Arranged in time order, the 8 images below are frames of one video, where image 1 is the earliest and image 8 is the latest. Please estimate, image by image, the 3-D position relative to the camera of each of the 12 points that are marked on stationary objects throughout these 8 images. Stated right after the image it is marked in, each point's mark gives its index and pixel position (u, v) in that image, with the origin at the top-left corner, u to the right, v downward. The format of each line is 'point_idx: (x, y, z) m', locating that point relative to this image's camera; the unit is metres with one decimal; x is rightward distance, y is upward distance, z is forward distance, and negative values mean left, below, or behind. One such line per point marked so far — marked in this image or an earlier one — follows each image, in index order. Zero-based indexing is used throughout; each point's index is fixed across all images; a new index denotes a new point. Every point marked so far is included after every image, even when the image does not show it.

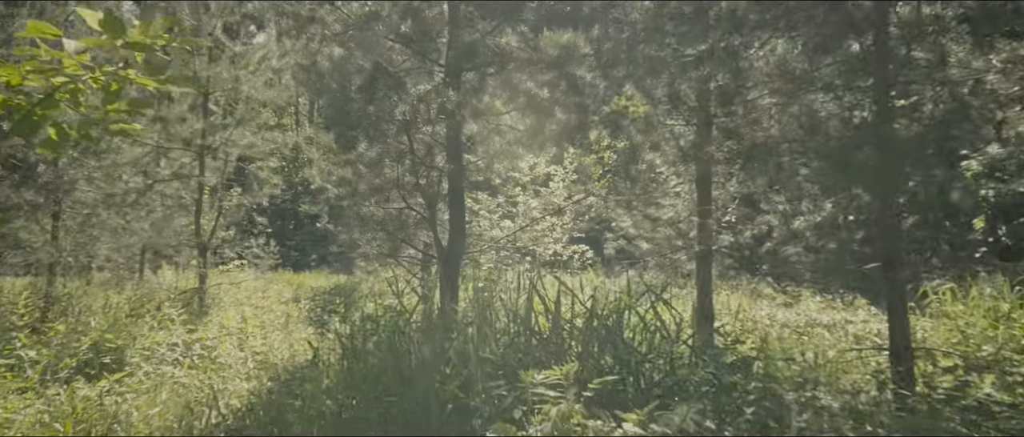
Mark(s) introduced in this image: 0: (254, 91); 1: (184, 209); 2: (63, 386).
0: (-3.4, +1.7, +9.3) m
1: (-4.3, +0.1, +9.3) m
2: (-3.5, -1.3, +5.6) m
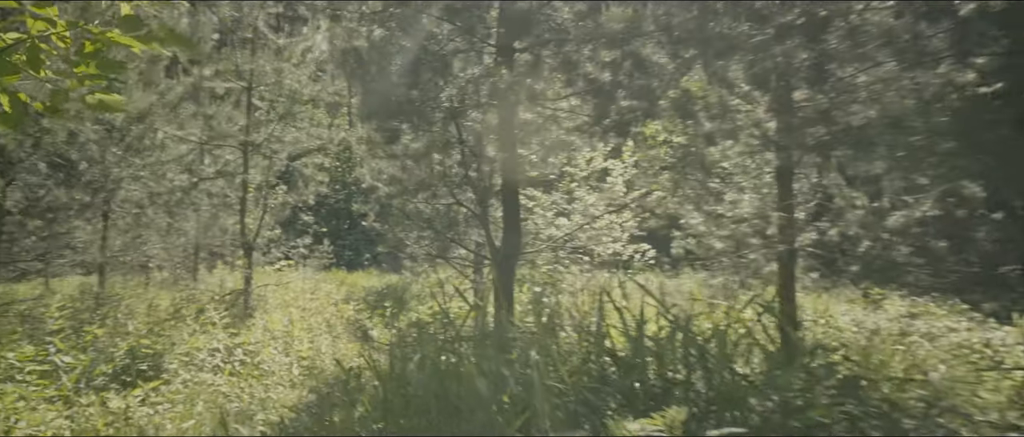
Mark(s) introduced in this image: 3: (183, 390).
0: (-2.7, +1.7, +9.0) m
1: (-3.6, +0.1, +9.1) m
2: (-3.1, -1.3, +5.3) m
3: (-2.5, -1.3, +5.5) m
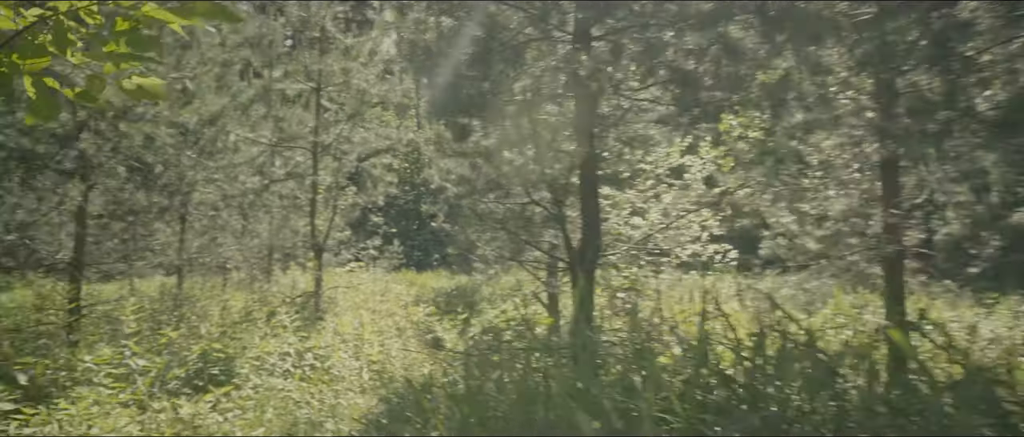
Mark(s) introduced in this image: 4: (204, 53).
0: (-1.8, +1.7, +8.9) m
1: (-2.7, +0.1, +9.0) m
2: (-2.5, -1.3, +5.2) m
3: (-1.9, -1.4, +5.4) m
4: (-3.5, +1.9, +8.0) m
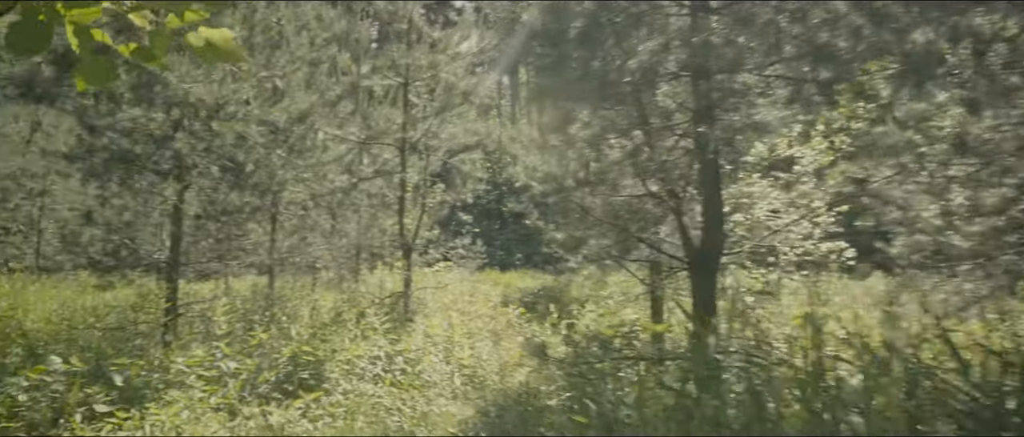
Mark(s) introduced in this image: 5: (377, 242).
0: (-0.7, +1.7, +8.7) m
1: (-1.5, +0.1, +8.9) m
2: (-1.8, -1.3, +5.1) m
3: (-1.2, -1.3, +5.2) m
4: (-2.4, +1.9, +8.0) m
5: (-1.7, -0.3, +8.9) m
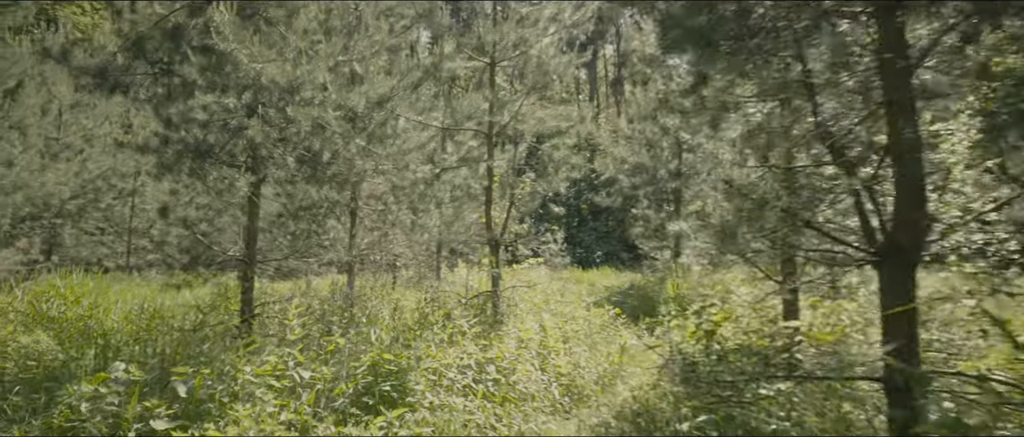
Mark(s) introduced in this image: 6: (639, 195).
0: (+0.4, +1.8, +7.9) m
1: (-0.4, +0.2, +8.2) m
2: (-1.1, -1.3, +4.4) m
3: (-0.5, -1.3, +4.5) m
4: (-1.5, +1.9, +7.4) m
5: (-0.6, -0.2, +8.3) m
6: (+2.8, +0.5, +15.6) m
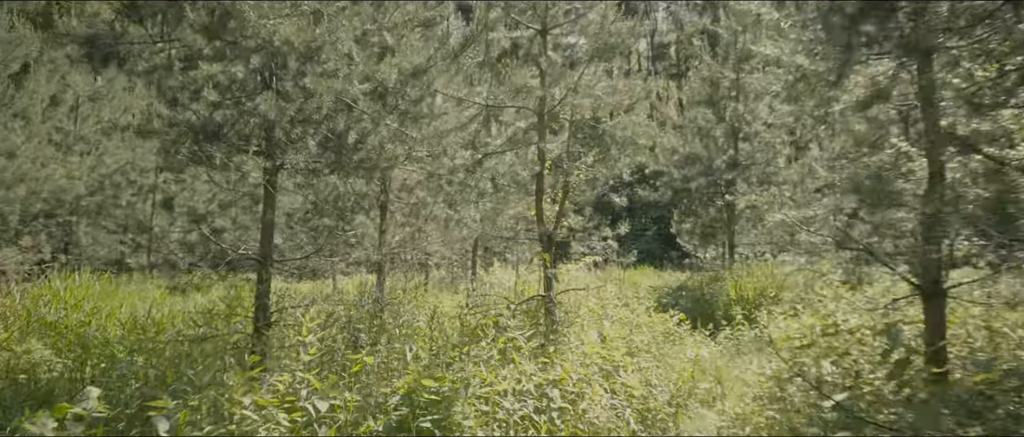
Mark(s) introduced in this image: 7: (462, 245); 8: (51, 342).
0: (+0.9, +1.9, +6.8) m
1: (+0.1, +0.3, +7.2) m
2: (-0.7, -1.2, +3.4) m
3: (-0.1, -1.2, +3.5) m
4: (-1.0, +2.0, +6.4) m
5: (-0.1, -0.1, +7.3) m
6: (+3.7, +0.6, +14.5) m
7: (-0.6, -0.3, +8.3) m
8: (-4.3, -1.2, +6.6) m
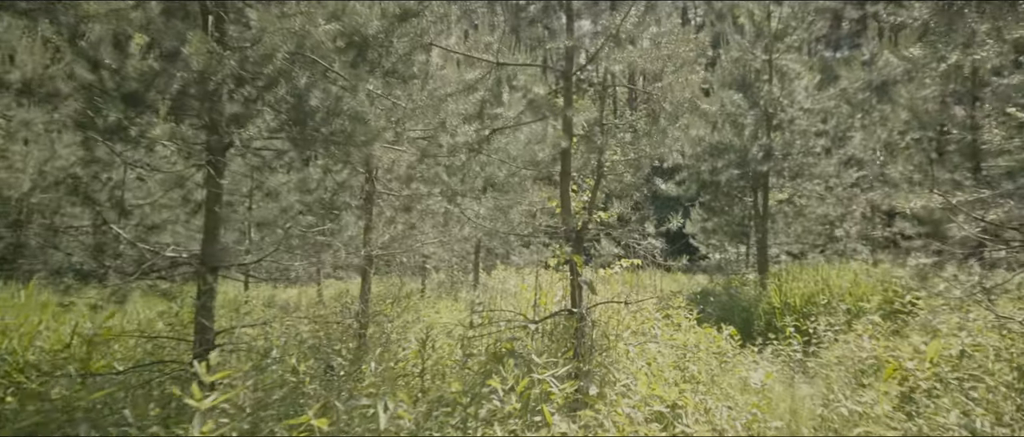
0: (+1.0, +2.0, +5.4) m
1: (+0.2, +0.3, +5.7) m
2: (-0.6, -1.1, +2.0) m
3: (0.0, -1.1, +2.0) m
4: (-0.9, +2.1, +4.9) m
5: (+0.1, -0.1, +5.8) m
6: (+3.8, +0.7, +13.0) m
7: (-0.5, -0.3, +6.8) m
8: (-4.2, -1.1, +5.2) m
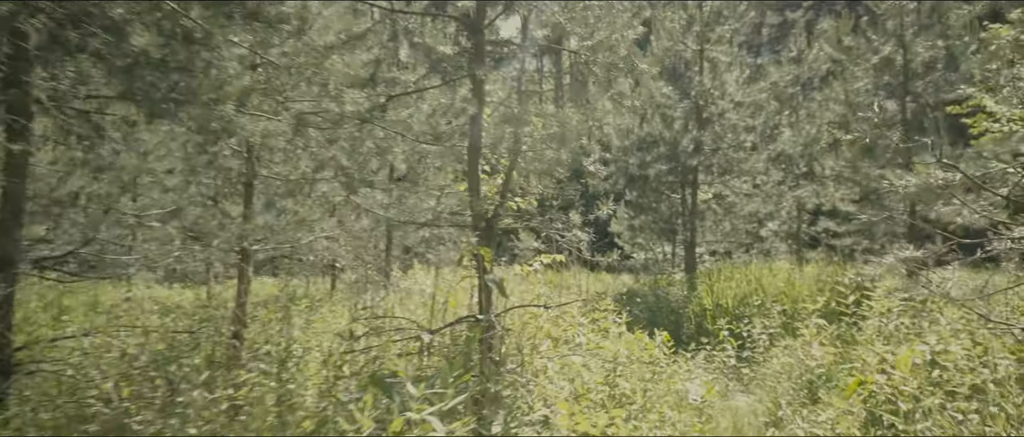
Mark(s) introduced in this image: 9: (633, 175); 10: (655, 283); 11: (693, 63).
0: (+0.4, +2.0, +4.5) m
1: (-0.5, +0.4, +4.8) m
2: (-0.9, -1.0, +1.0) m
3: (-0.3, -1.0, +1.1) m
4: (-1.4, +2.2, +3.9) m
5: (-0.6, 0.0, +4.9) m
6: (+2.4, +0.7, +12.4) m
7: (-1.2, -0.2, +5.8) m
8: (-4.8, -1.0, +3.8) m
9: (+2.1, +0.7, +12.6) m
10: (+2.3, -1.1, +11.3) m
11: (+3.0, +2.6, +11.8) m
